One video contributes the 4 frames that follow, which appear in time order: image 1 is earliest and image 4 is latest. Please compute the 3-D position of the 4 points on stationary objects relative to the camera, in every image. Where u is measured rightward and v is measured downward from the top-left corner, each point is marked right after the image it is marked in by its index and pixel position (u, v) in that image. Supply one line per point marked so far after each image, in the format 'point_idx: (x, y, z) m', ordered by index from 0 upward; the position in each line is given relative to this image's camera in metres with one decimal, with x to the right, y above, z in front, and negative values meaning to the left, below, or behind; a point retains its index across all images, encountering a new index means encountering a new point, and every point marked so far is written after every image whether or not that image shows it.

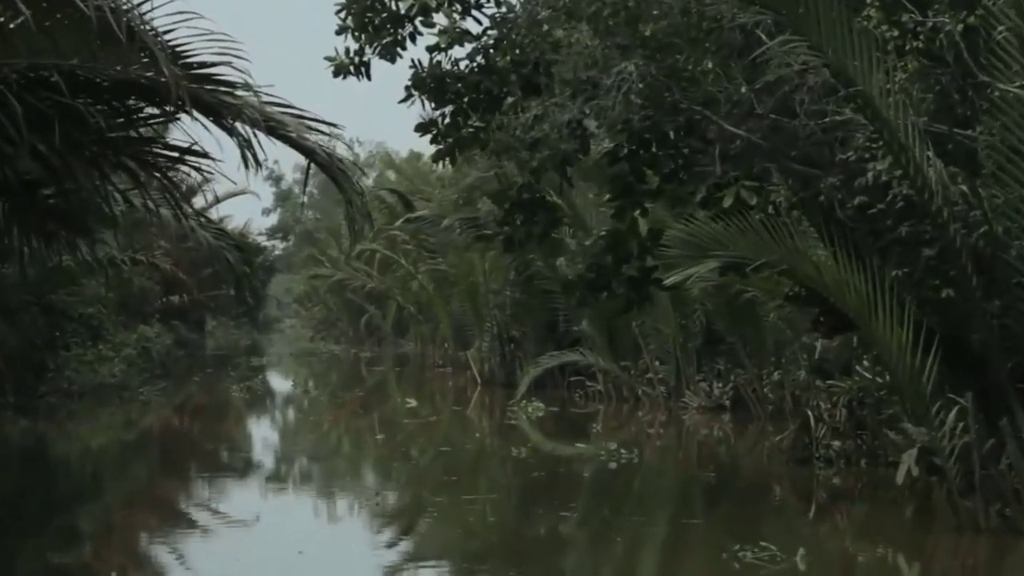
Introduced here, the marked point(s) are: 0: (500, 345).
0: (-0.1, -0.8, +15.8) m
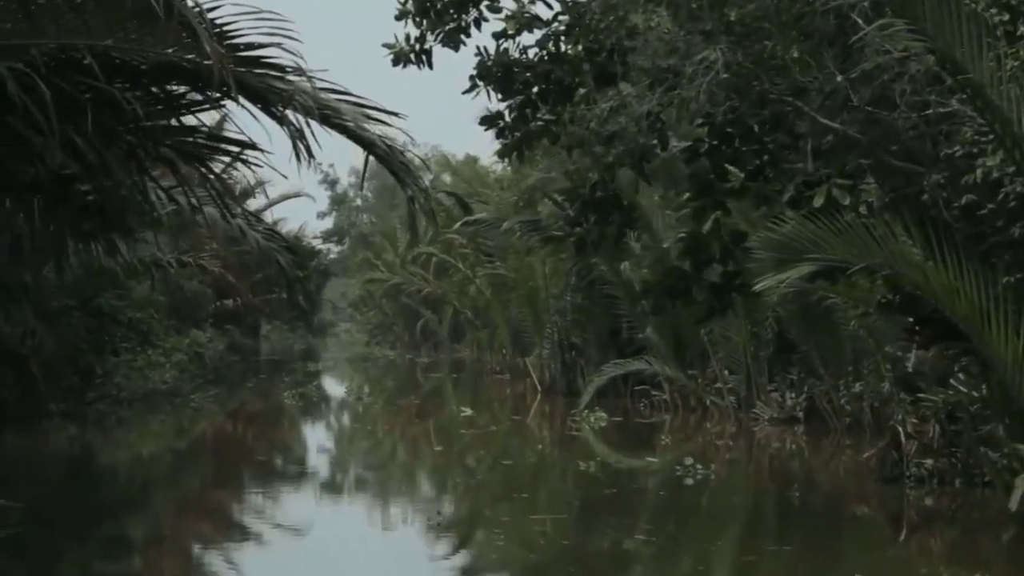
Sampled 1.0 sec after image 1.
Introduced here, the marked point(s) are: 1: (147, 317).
0: (+0.6, -0.8, +15.4) m
1: (-3.3, -0.3, +10.6) m
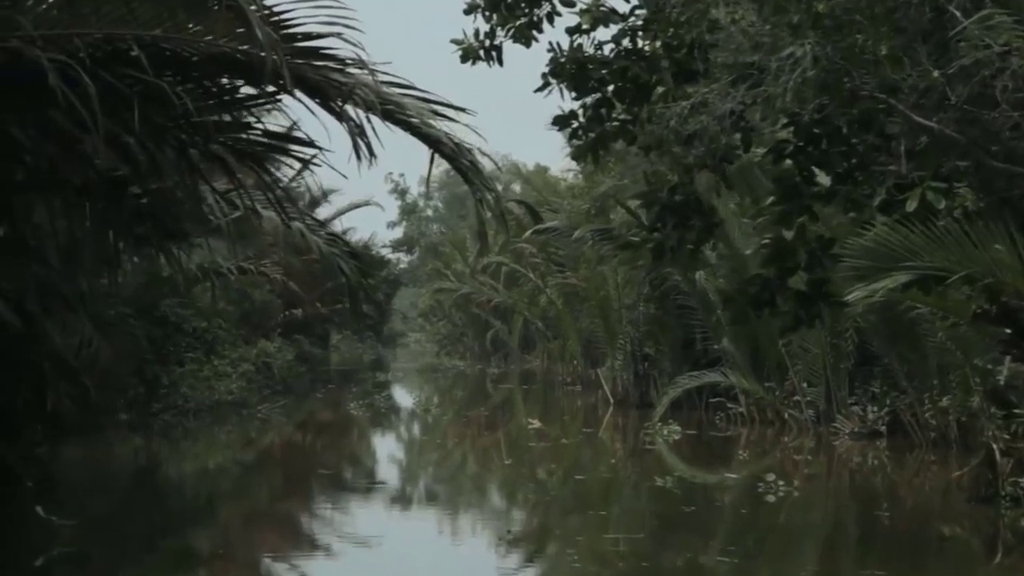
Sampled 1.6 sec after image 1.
0: (+1.6, -1.0, +15.1) m
1: (-2.7, -0.3, +10.5) m
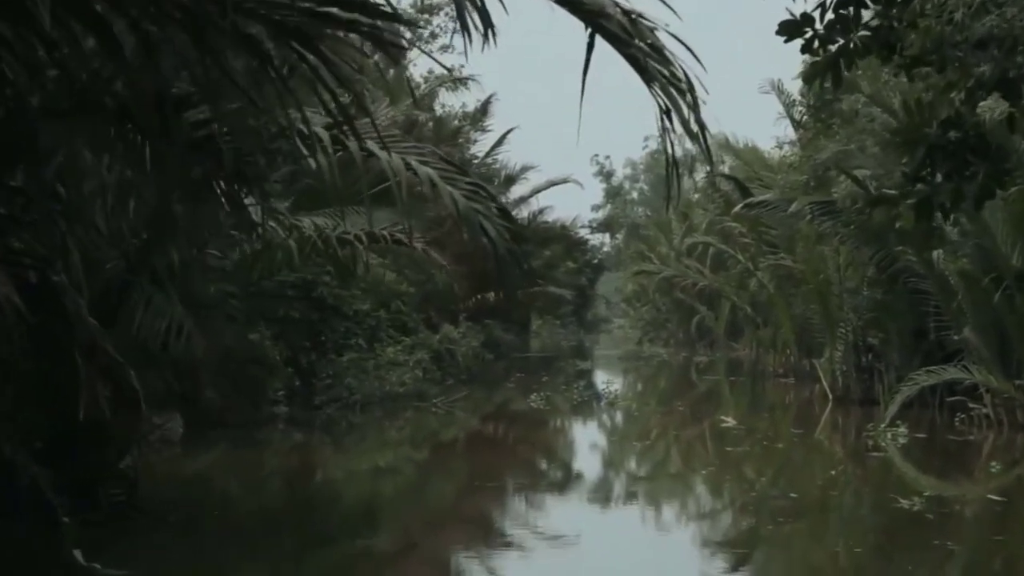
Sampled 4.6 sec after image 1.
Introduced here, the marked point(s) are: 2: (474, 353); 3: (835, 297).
0: (+4.0, -0.8, +13.5) m
1: (-1.0, -0.2, +9.8) m
2: (-0.4, -0.9, +16.3) m
3: (+3.7, -0.1, +13.0) m
